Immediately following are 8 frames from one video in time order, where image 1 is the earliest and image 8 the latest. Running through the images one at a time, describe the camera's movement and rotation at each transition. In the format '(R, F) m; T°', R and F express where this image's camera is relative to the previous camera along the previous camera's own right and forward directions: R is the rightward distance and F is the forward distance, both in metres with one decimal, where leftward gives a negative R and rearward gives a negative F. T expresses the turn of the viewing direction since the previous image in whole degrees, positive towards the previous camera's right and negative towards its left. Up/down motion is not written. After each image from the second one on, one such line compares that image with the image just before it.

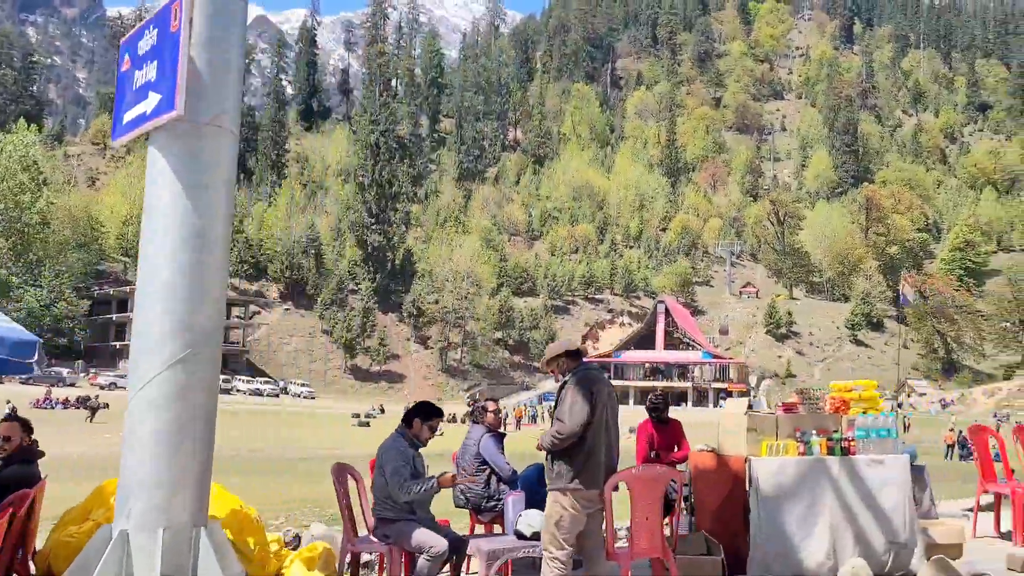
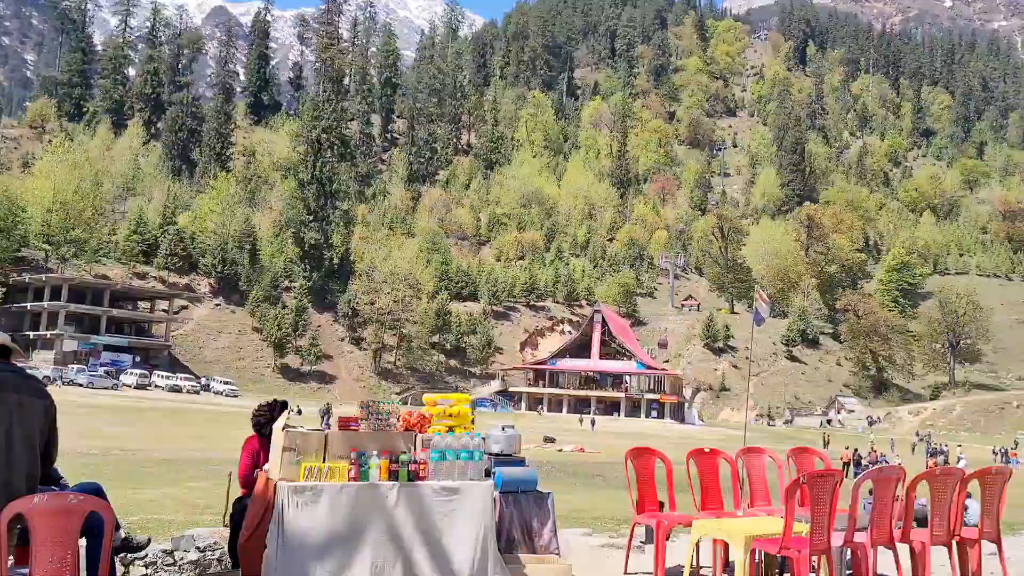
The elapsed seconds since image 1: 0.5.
(+1.4, +0.4) m; +3°
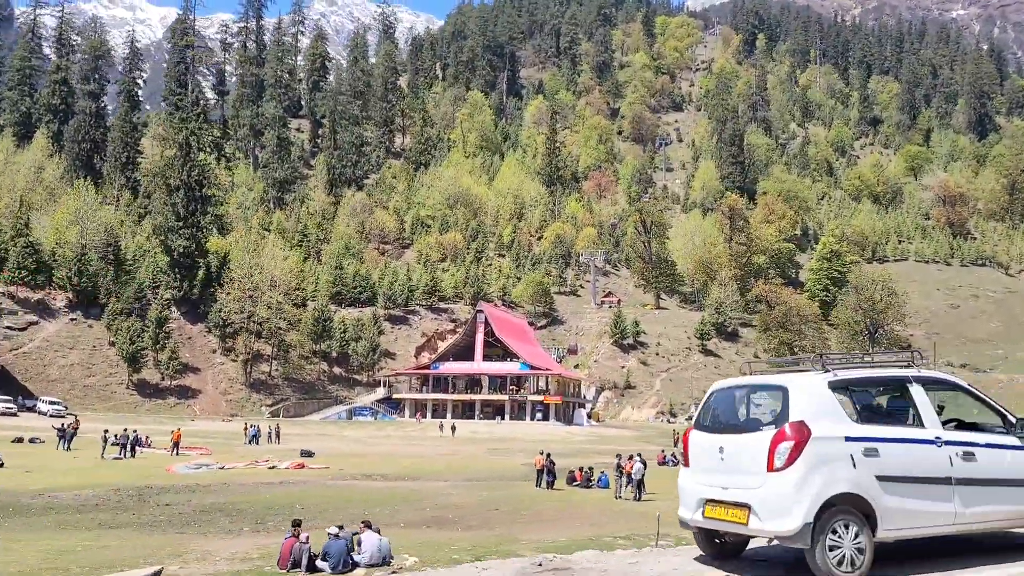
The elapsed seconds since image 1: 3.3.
(+8.1, +2.6) m; +2°
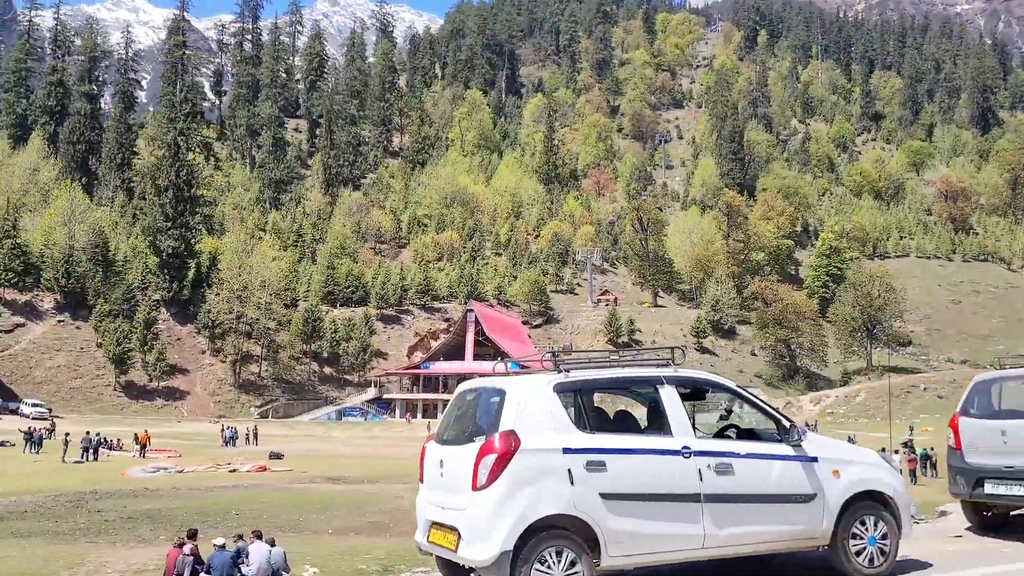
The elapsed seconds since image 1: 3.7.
(+1.1, +0.5) m; 0°
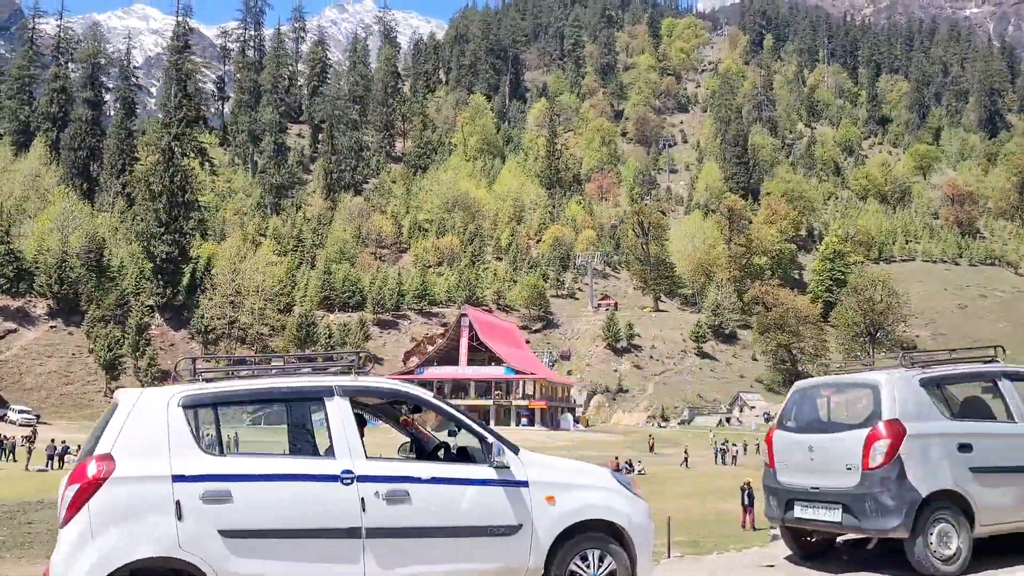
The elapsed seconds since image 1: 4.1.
(+1.1, +0.5) m; -1°
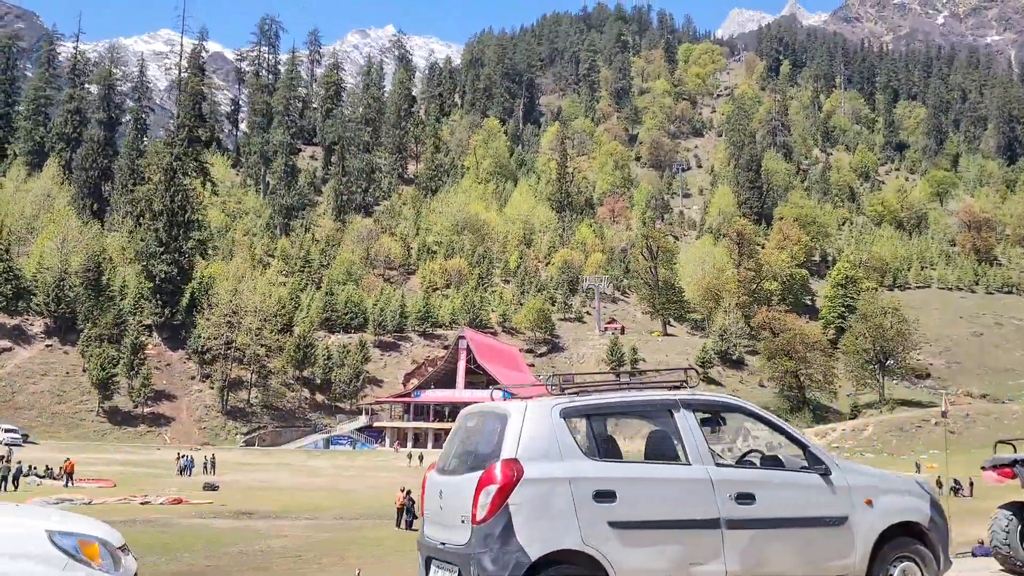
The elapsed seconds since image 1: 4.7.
(+1.5, +0.7) m; -1°
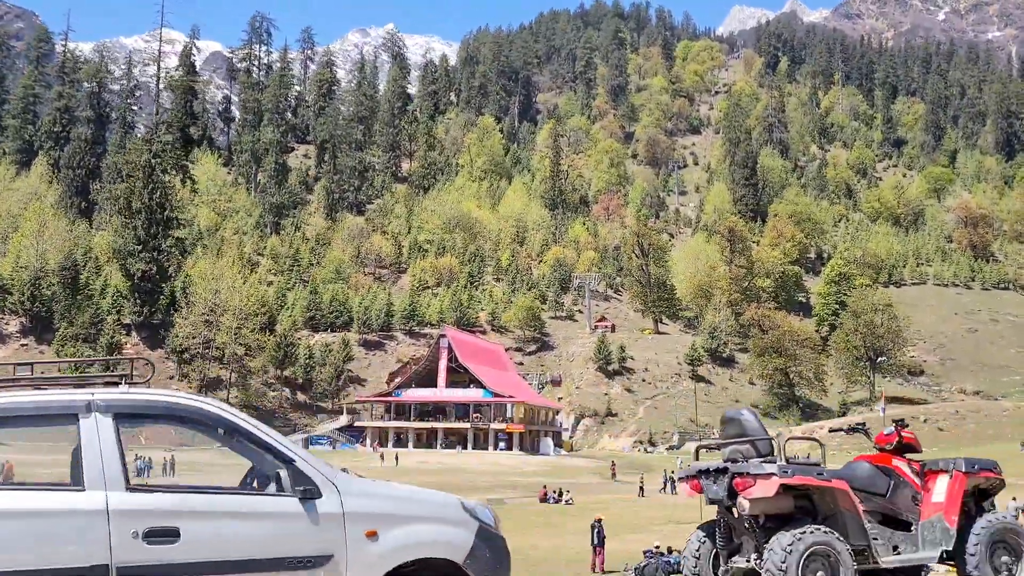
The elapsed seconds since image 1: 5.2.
(+1.6, +0.7) m; 0°
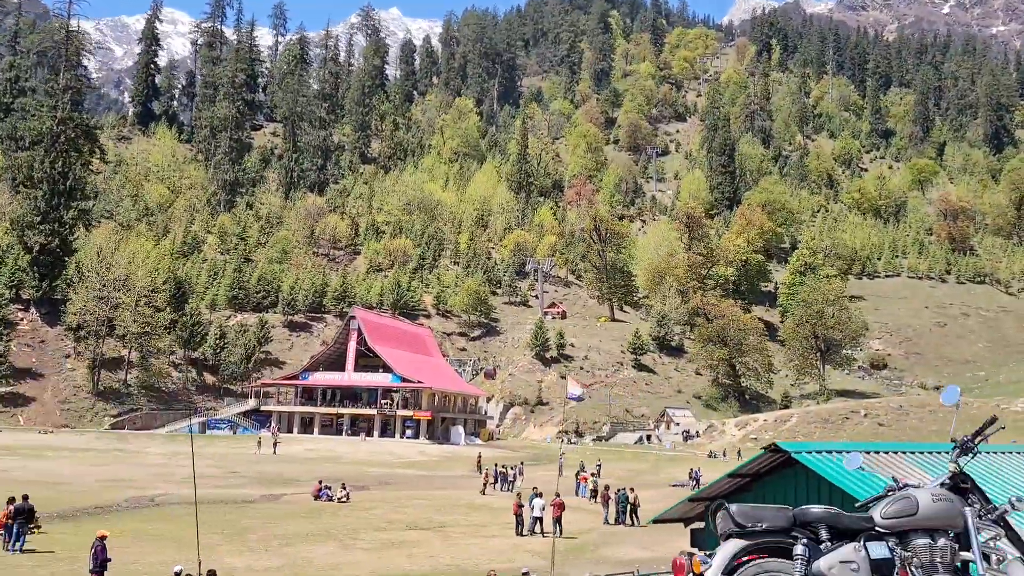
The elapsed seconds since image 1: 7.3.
(+6.4, +3.1) m; 0°
